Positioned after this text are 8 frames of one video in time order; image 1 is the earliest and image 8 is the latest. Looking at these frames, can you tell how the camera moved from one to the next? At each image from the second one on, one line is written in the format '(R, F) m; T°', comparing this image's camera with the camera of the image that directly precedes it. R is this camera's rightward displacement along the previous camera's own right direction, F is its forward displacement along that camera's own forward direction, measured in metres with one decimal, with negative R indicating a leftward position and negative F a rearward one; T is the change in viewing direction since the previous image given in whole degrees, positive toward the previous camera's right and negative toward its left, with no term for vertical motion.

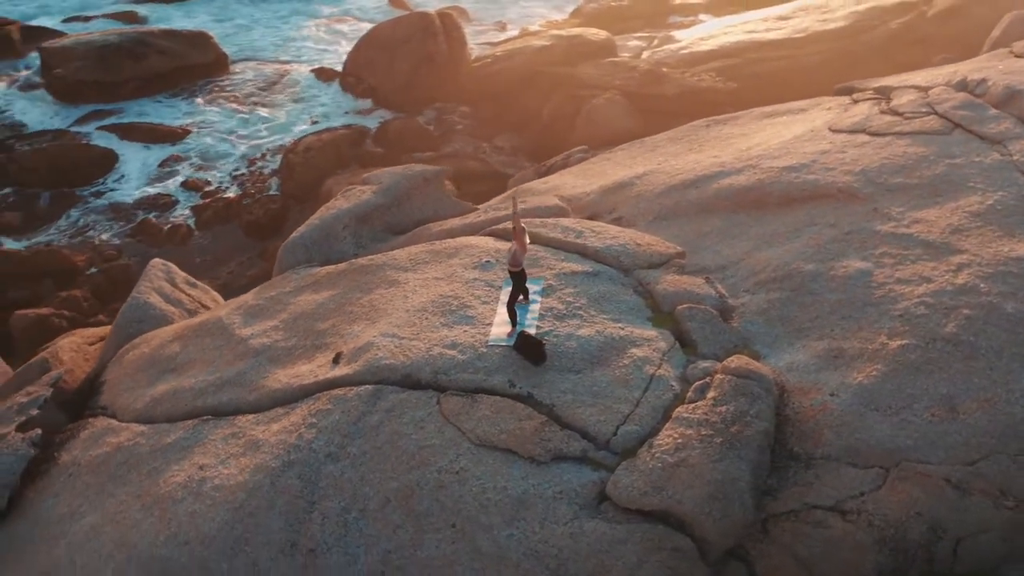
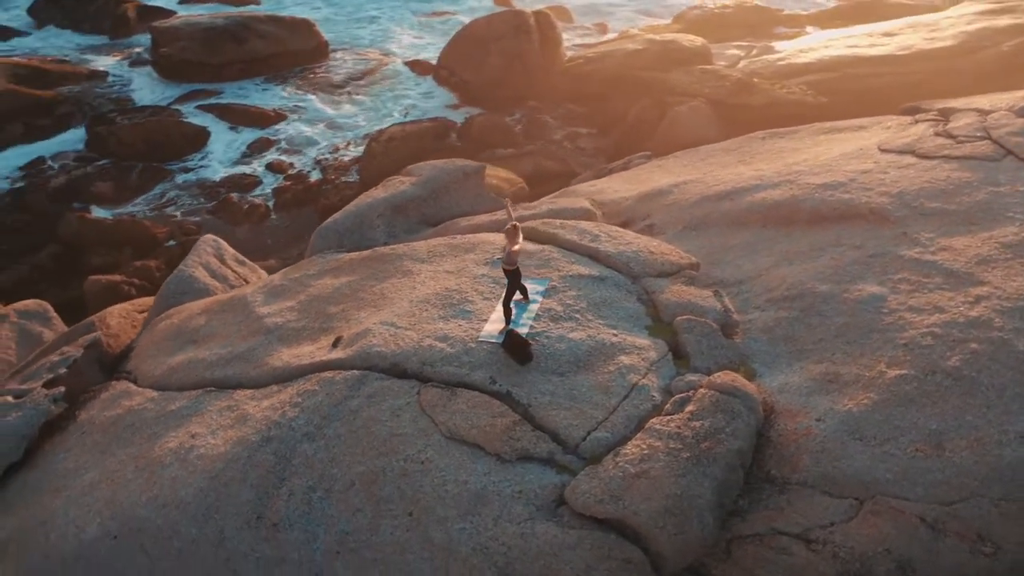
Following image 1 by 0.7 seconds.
(+0.7, 0.0) m; -7°
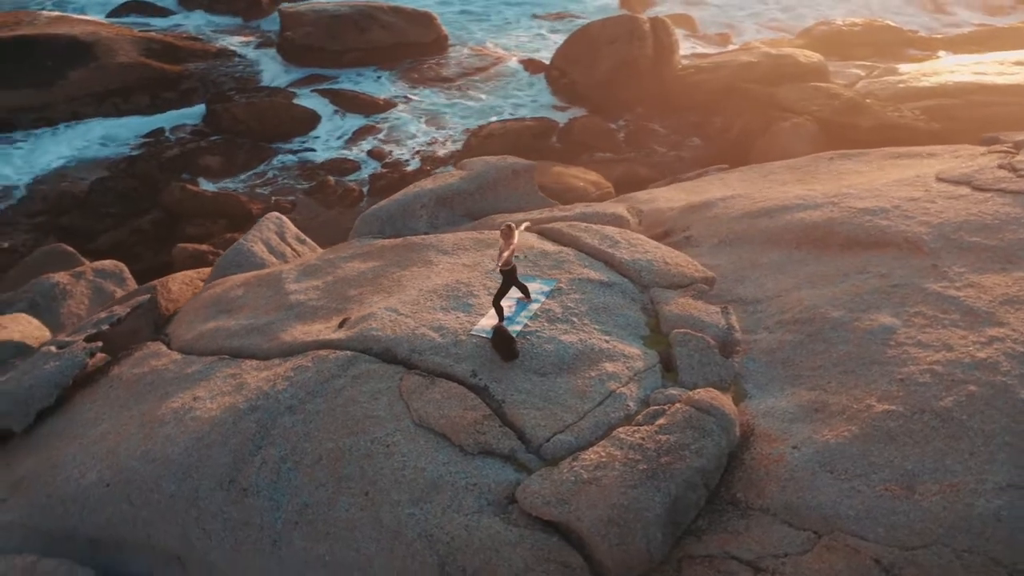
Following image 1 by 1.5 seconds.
(+0.8, 0.0) m; -8°
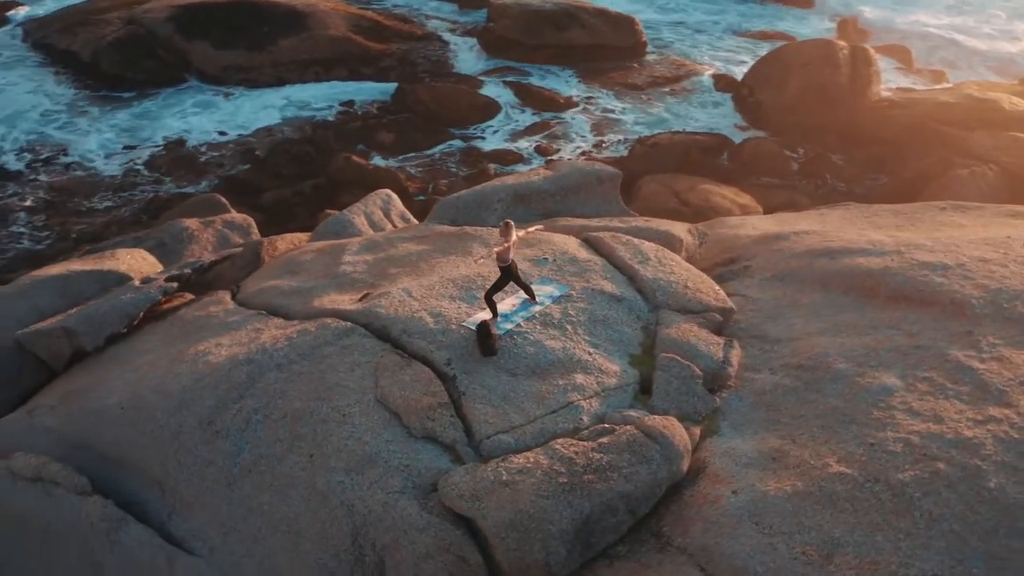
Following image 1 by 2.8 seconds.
(+1.3, +0.1) m; -13°
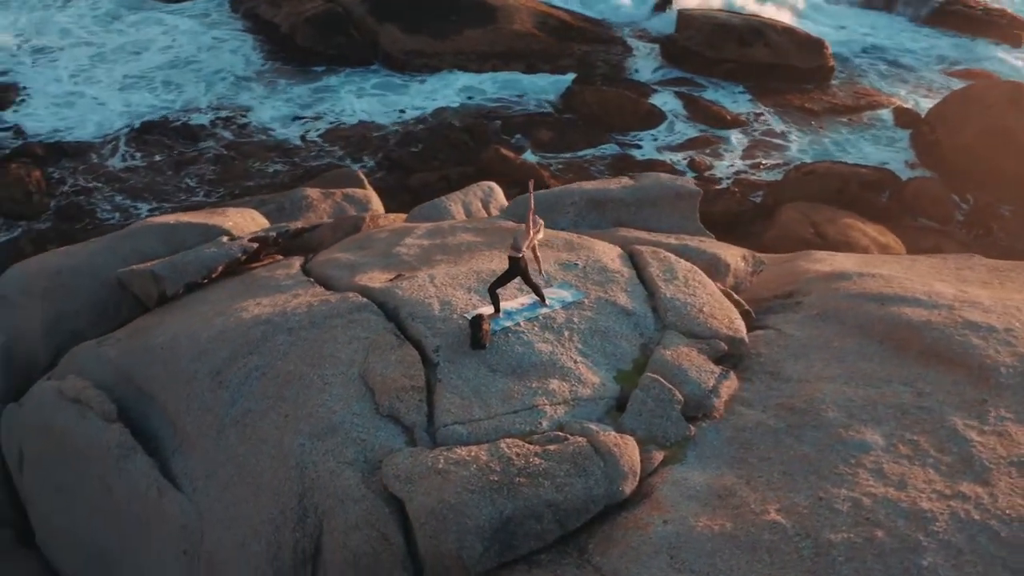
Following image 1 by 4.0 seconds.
(+1.1, +0.1) m; -12°
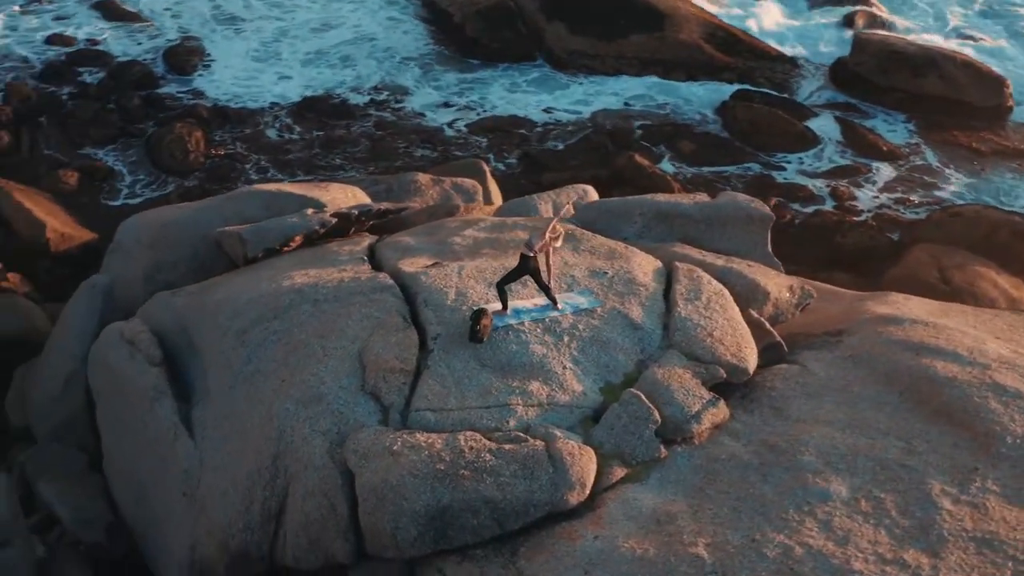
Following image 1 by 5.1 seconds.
(+1.0, +0.1) m; -11°
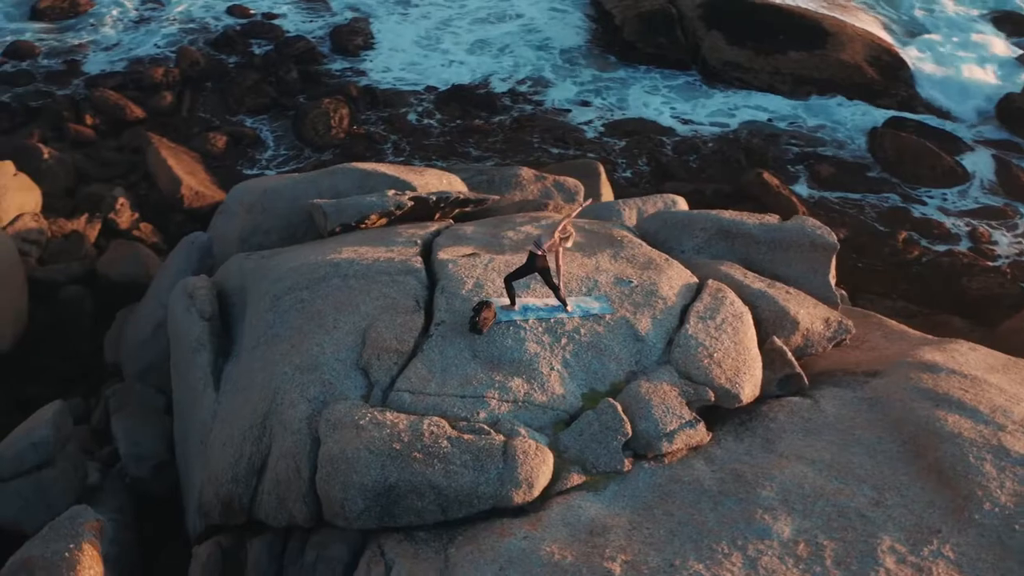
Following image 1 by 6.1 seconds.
(+1.0, 0.0) m; -10°
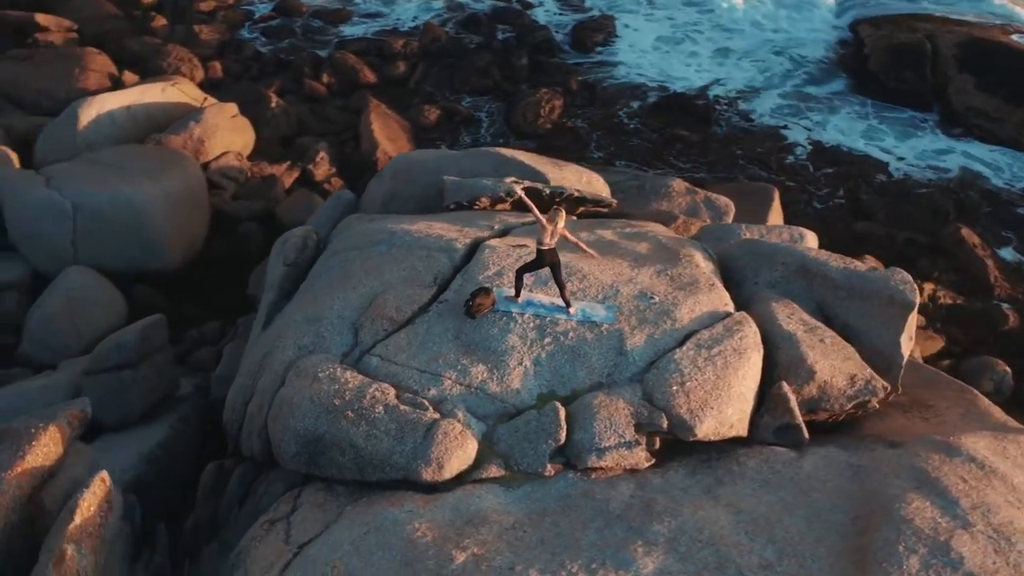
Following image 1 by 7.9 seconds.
(+1.5, +0.2) m; -16°
